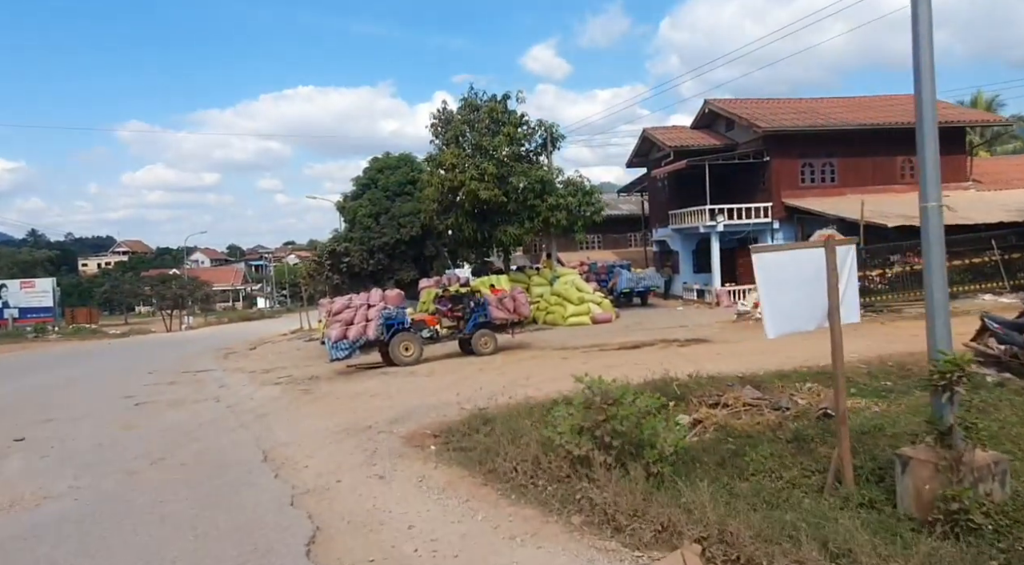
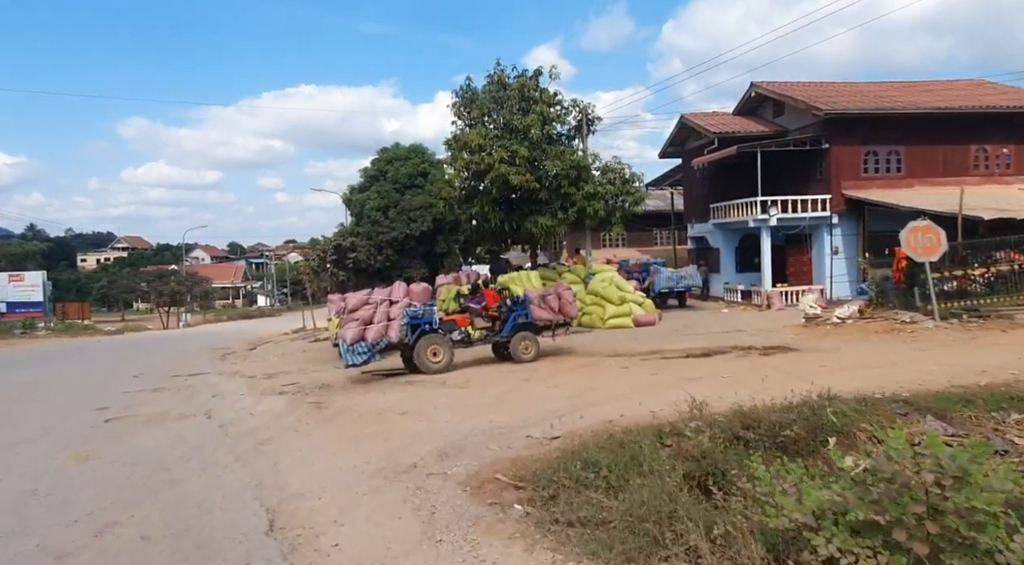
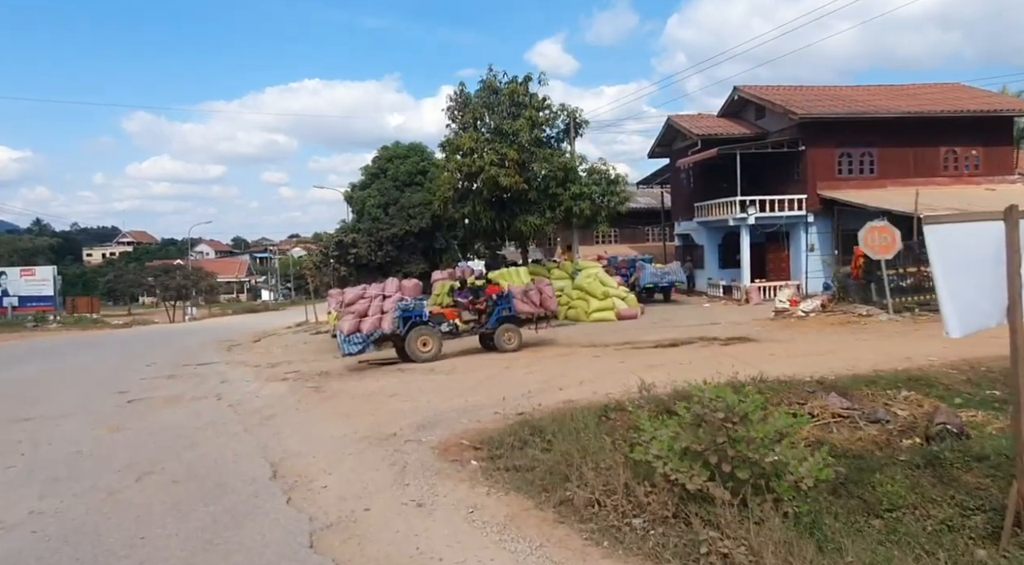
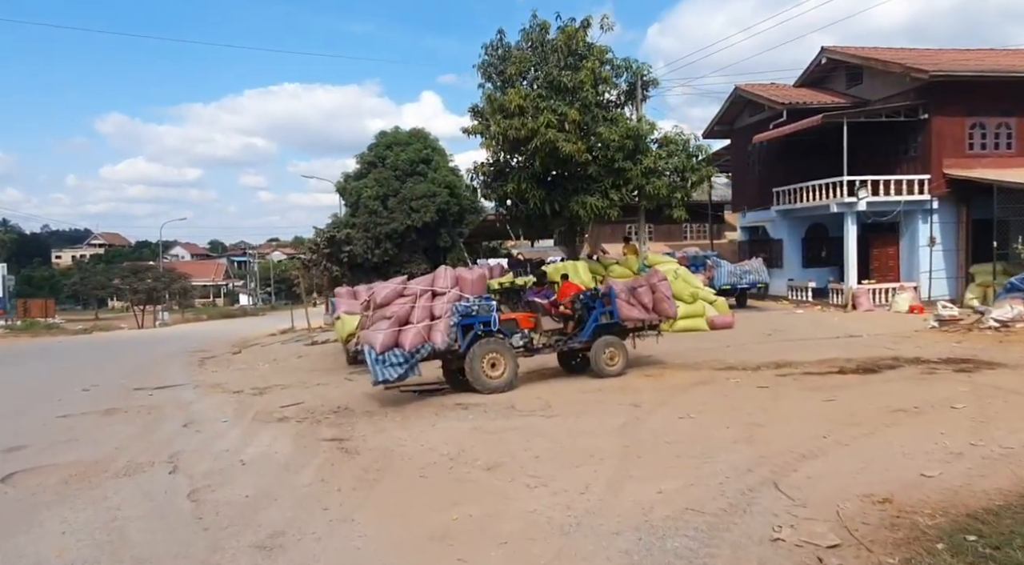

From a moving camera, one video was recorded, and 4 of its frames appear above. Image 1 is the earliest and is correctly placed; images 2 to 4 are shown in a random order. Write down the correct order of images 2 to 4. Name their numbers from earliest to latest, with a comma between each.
3, 2, 4
